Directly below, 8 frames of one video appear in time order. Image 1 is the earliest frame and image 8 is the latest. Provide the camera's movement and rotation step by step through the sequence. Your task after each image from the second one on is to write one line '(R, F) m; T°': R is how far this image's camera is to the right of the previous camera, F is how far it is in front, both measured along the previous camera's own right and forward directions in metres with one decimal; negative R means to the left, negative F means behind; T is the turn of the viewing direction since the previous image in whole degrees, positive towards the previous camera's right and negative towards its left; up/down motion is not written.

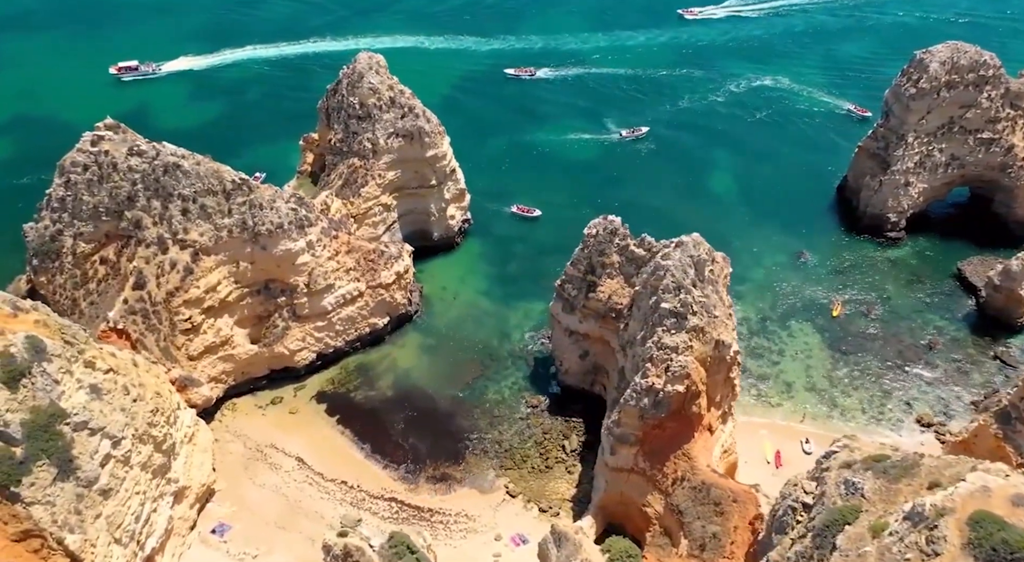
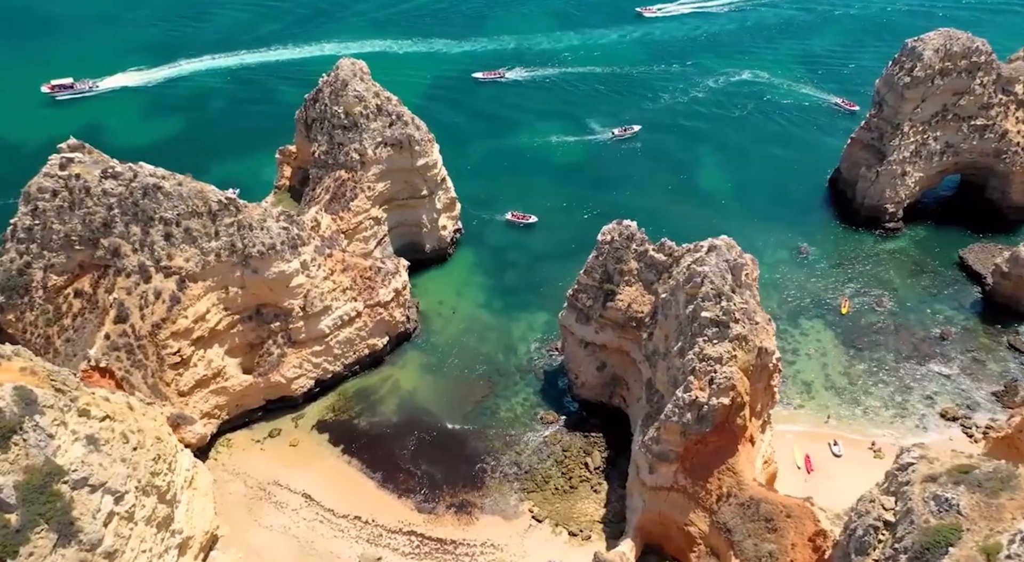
(-2.4, +1.8) m; +3°
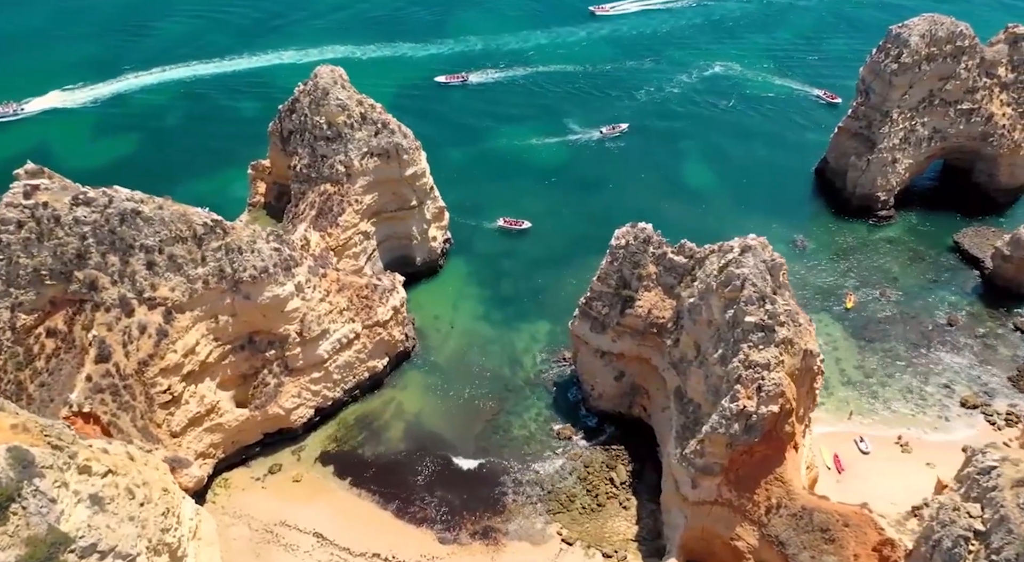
(-2.4, +1.7) m; +4°
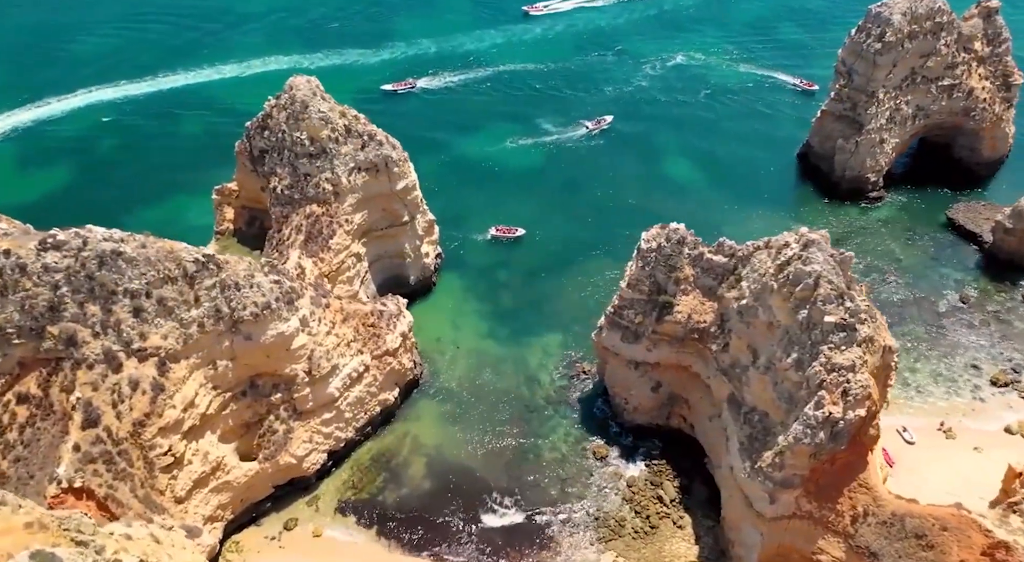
(-3.6, +2.5) m; +5°
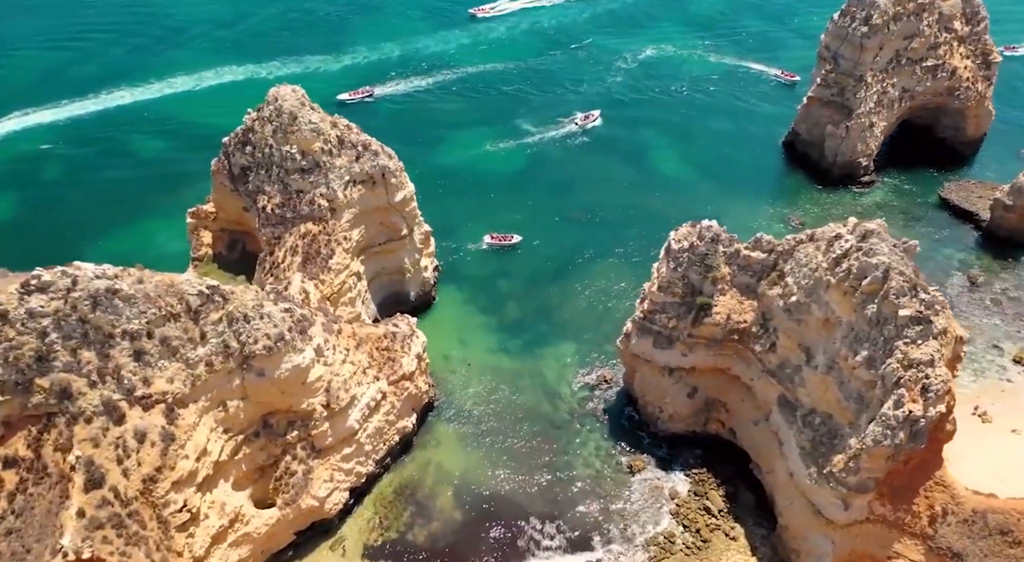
(-3.0, +1.9) m; +4°
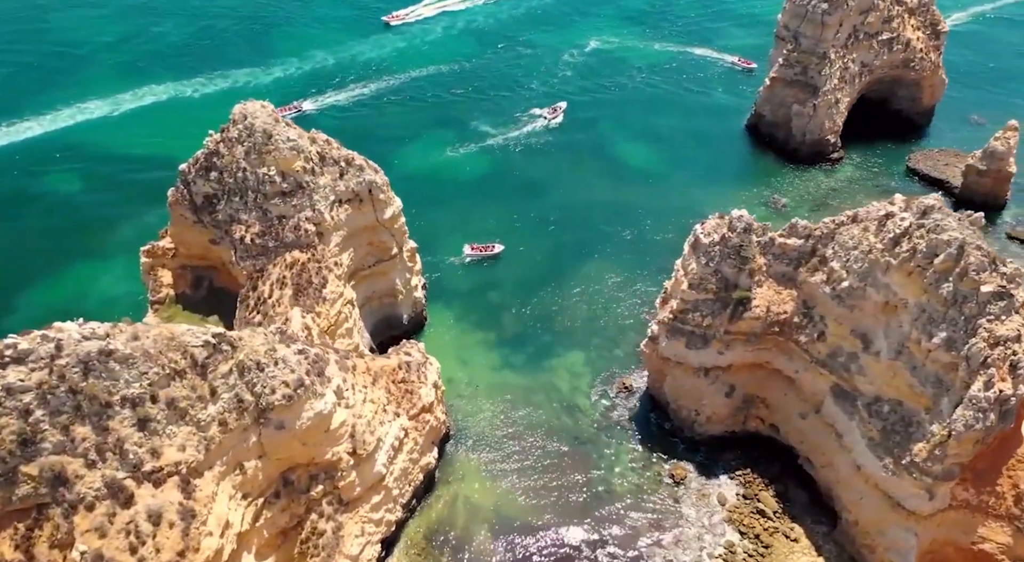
(-3.7, +2.4) m; +6°
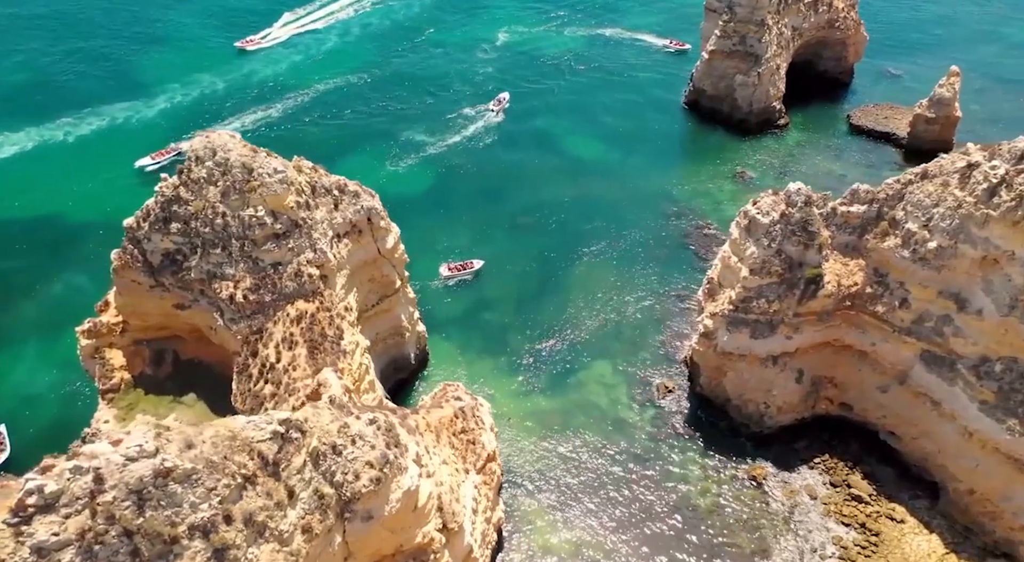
(-5.7, +3.8) m; +10°
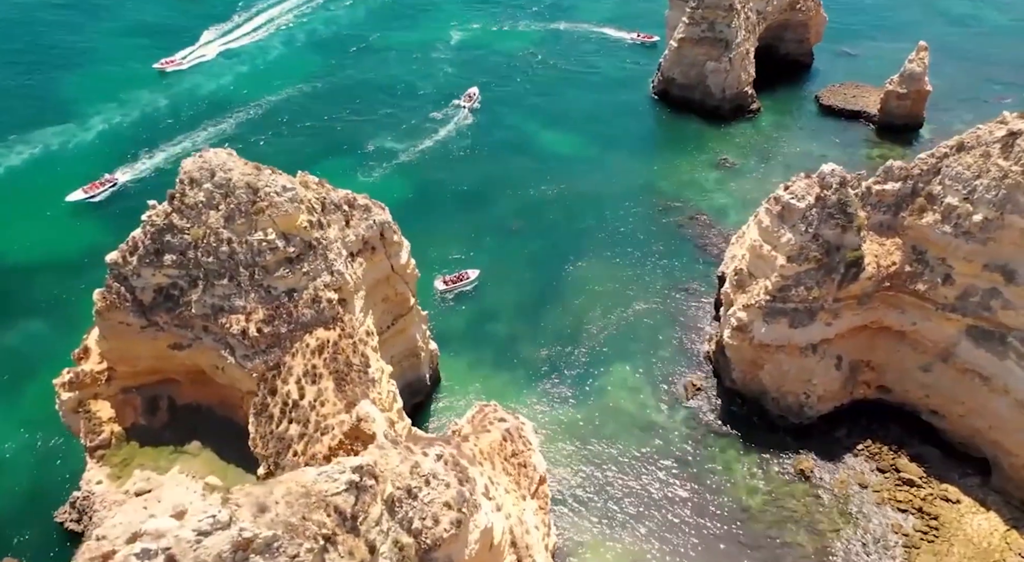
(-3.0, +1.7) m; +5°
